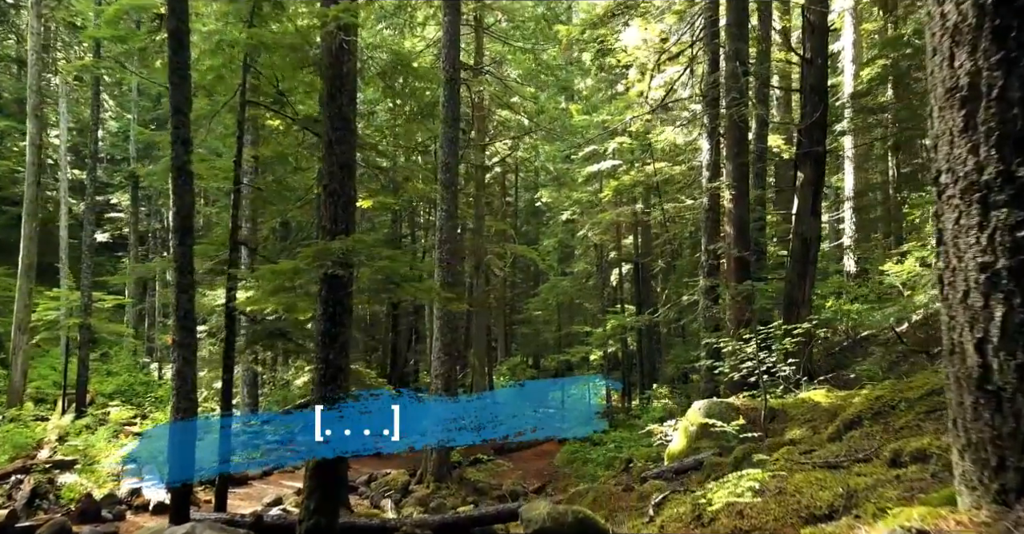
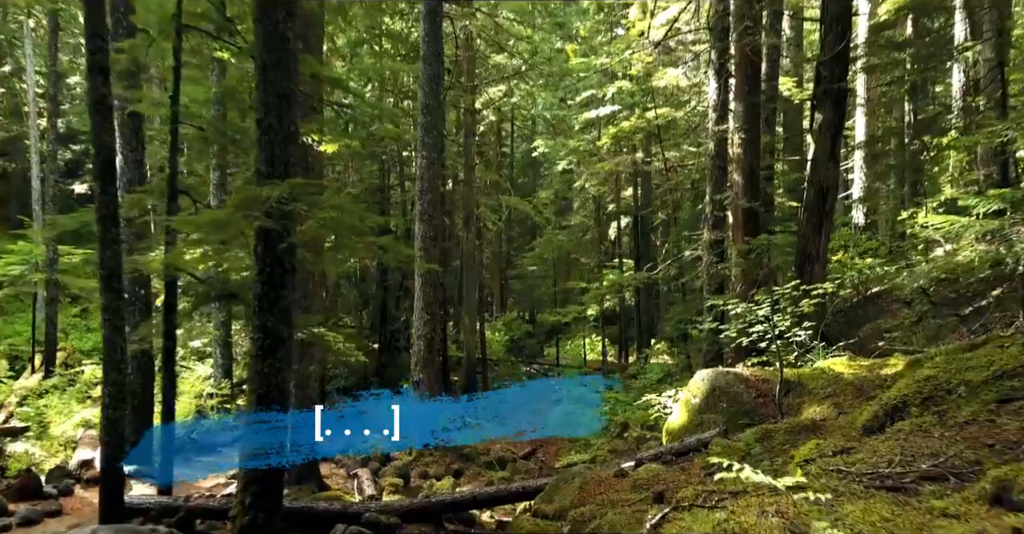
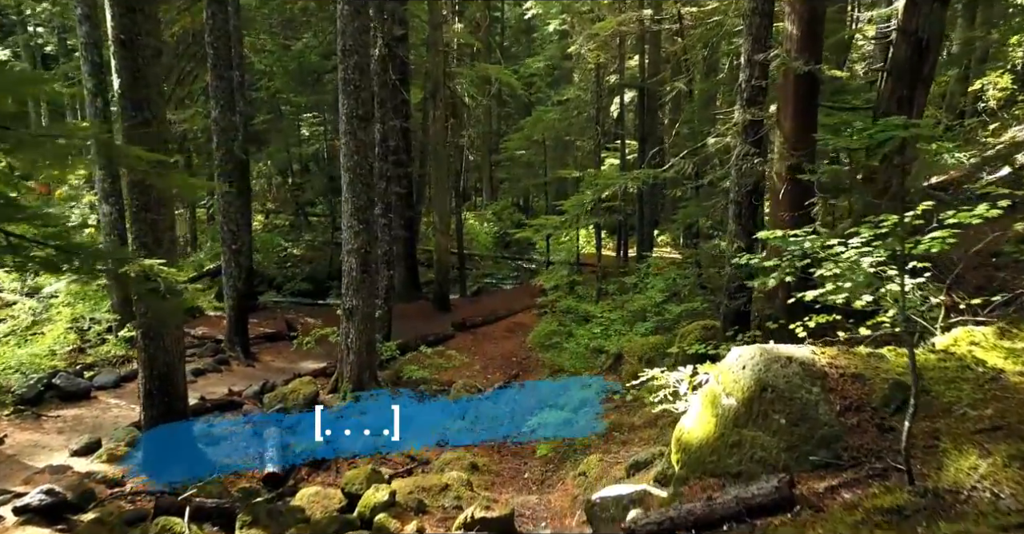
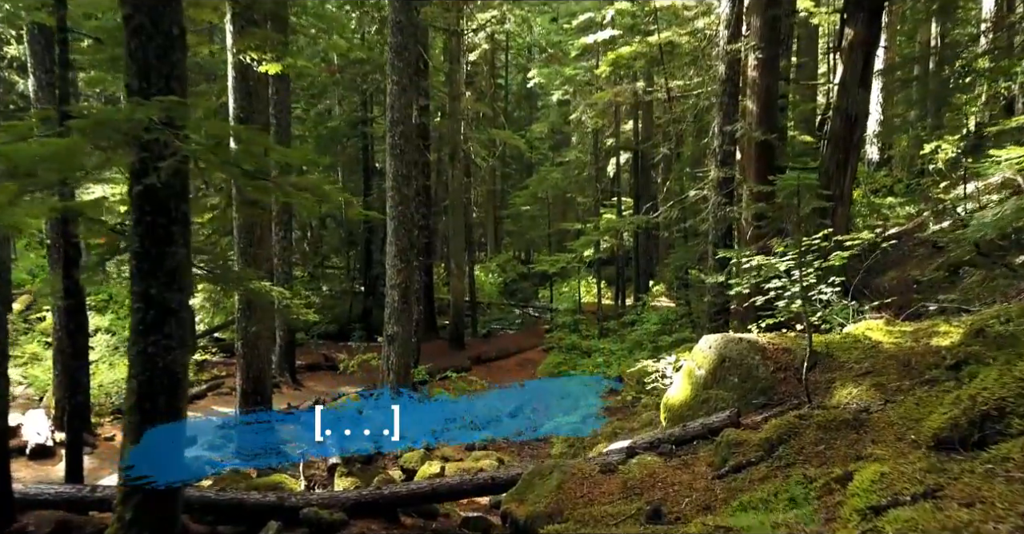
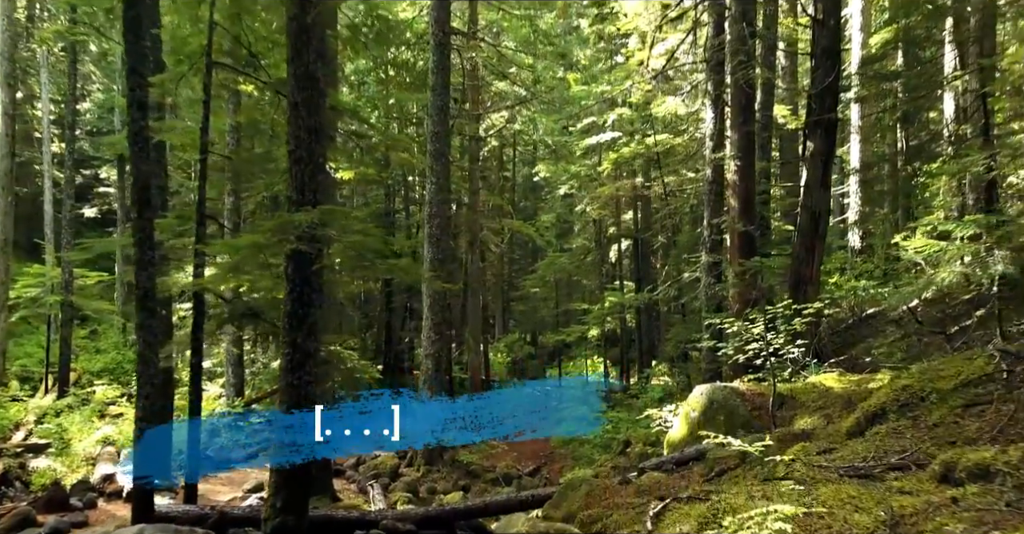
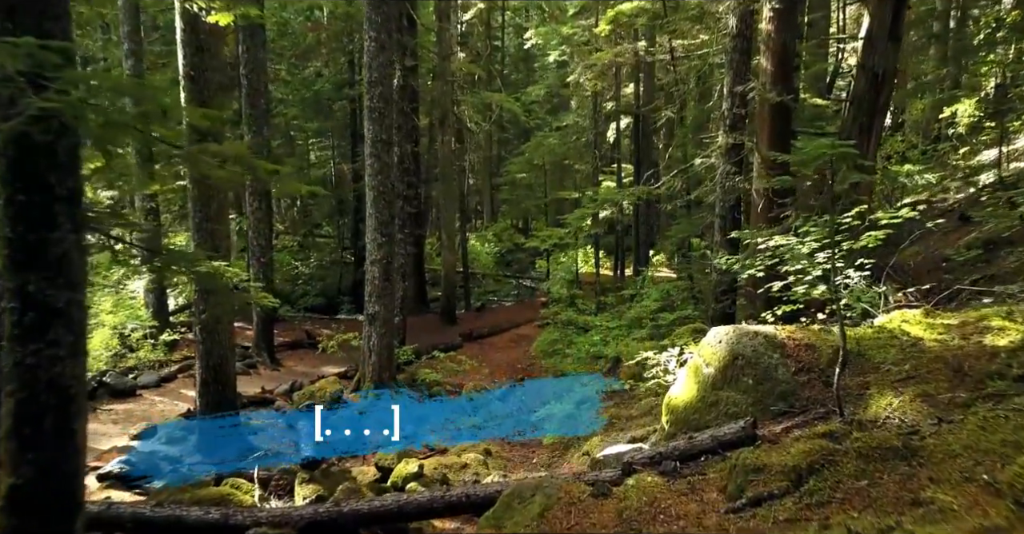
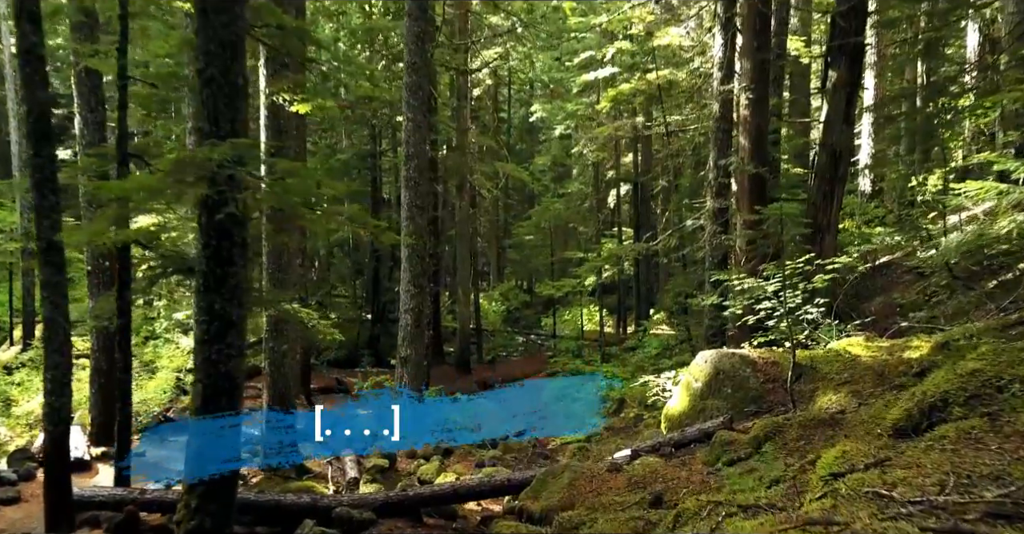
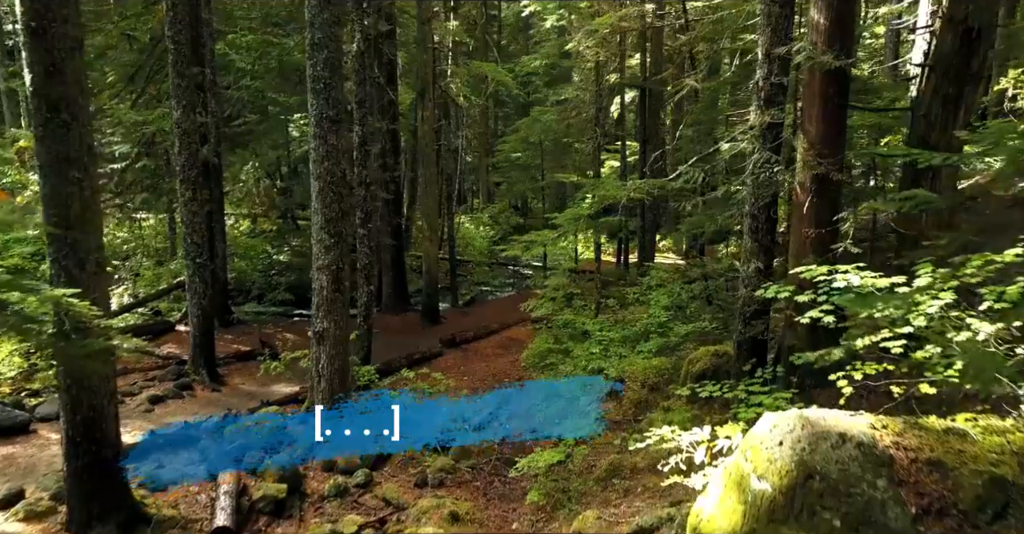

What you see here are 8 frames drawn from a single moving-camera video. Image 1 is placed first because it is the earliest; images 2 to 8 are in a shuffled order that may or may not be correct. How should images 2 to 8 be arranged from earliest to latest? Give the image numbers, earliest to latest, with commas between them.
5, 2, 7, 4, 6, 3, 8
